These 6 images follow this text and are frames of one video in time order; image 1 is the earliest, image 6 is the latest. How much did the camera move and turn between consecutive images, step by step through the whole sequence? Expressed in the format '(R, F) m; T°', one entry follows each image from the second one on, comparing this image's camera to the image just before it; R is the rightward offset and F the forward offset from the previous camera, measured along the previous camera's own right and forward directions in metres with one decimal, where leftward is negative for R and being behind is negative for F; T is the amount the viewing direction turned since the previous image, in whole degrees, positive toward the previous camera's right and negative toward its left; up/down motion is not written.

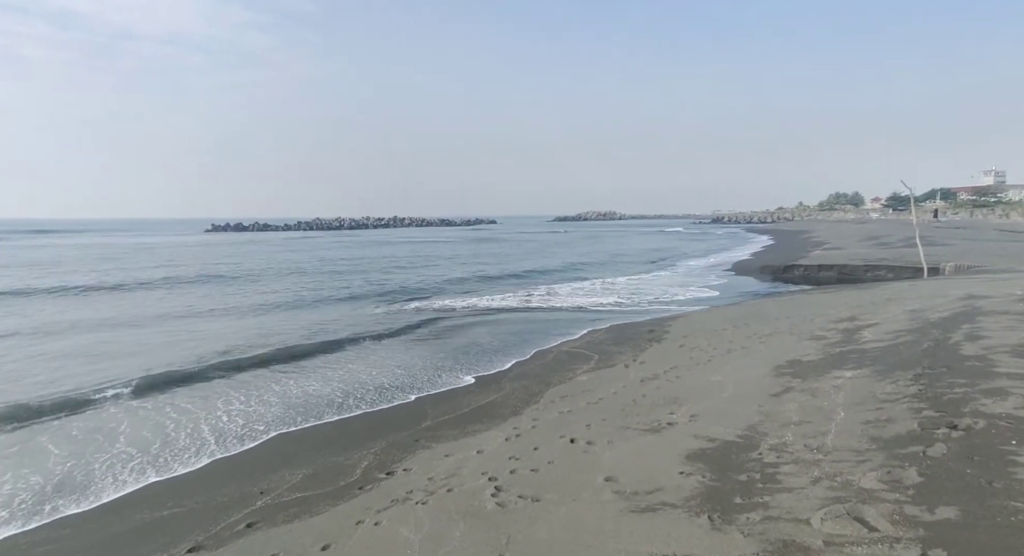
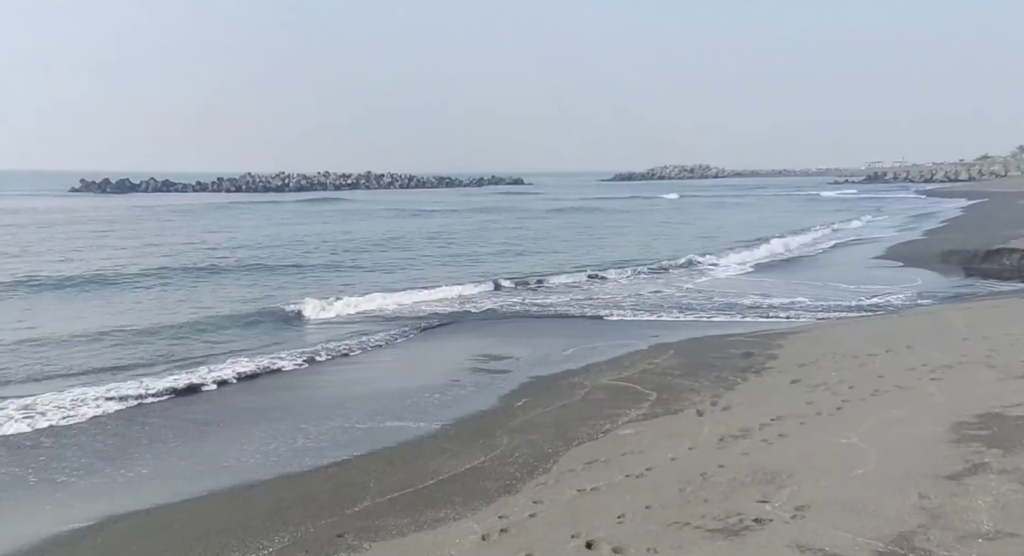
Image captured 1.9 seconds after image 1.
(+0.7, +3.5) m; -6°
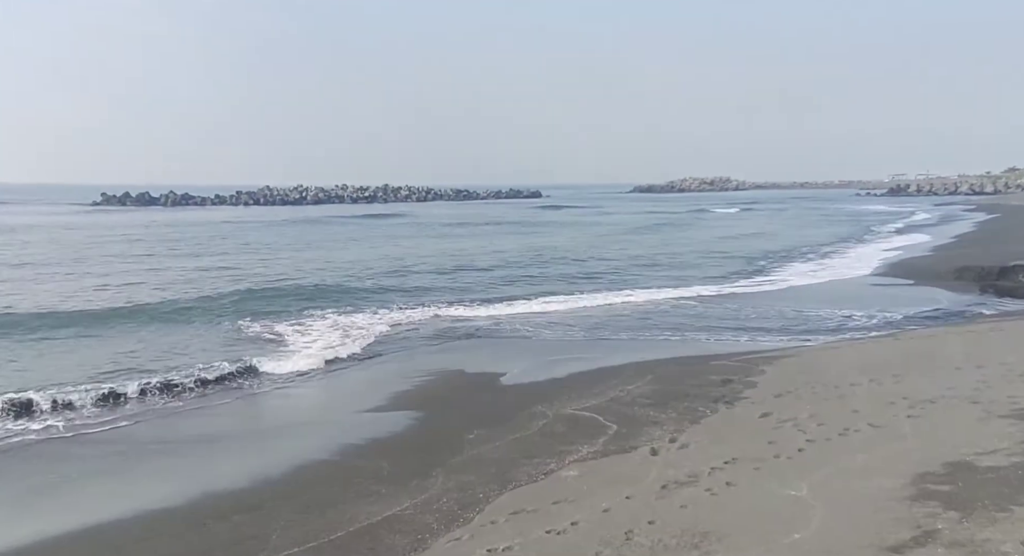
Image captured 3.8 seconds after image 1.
(+0.7, +0.6) m; -1°
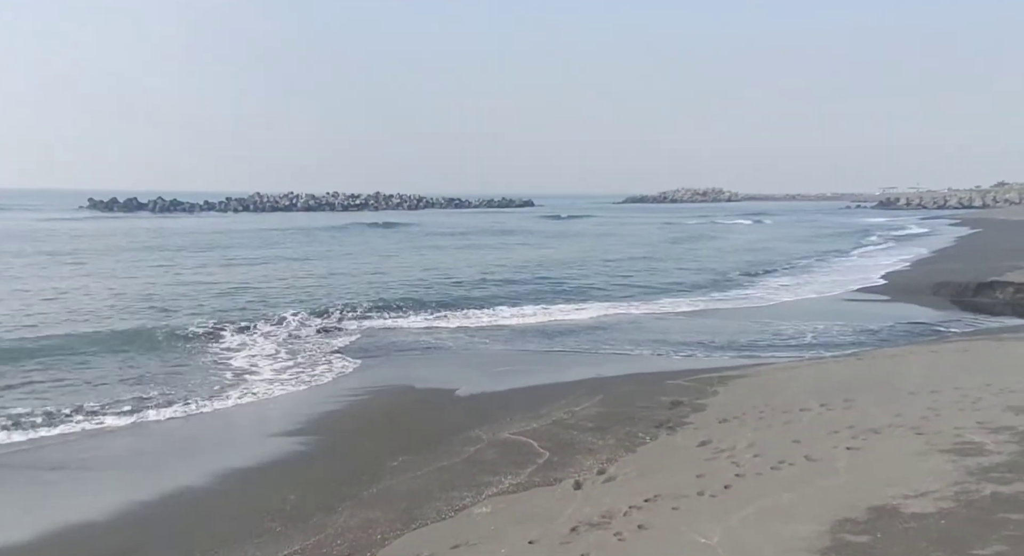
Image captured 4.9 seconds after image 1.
(+0.6, +0.5) m; +1°
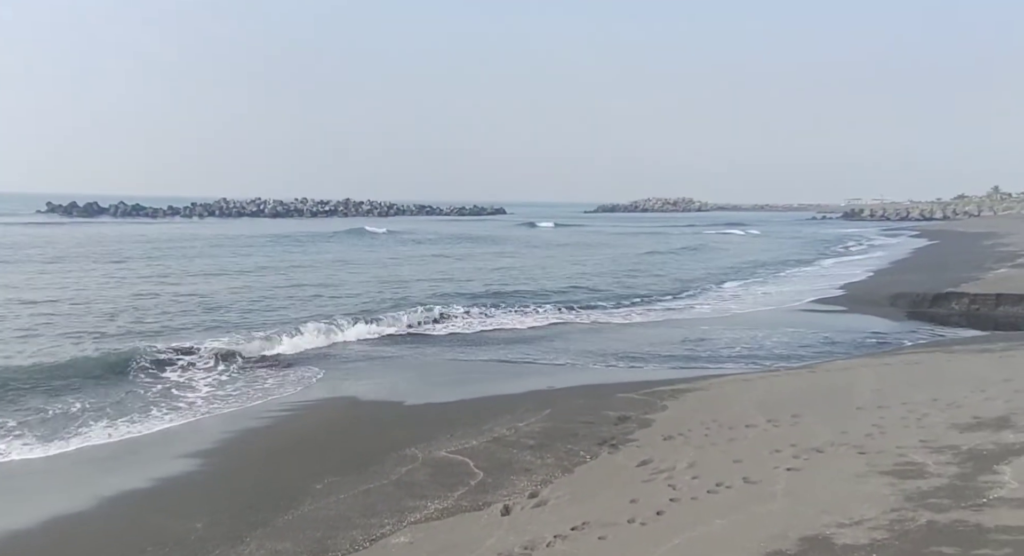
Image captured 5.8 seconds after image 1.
(+0.3, +0.4) m; +2°
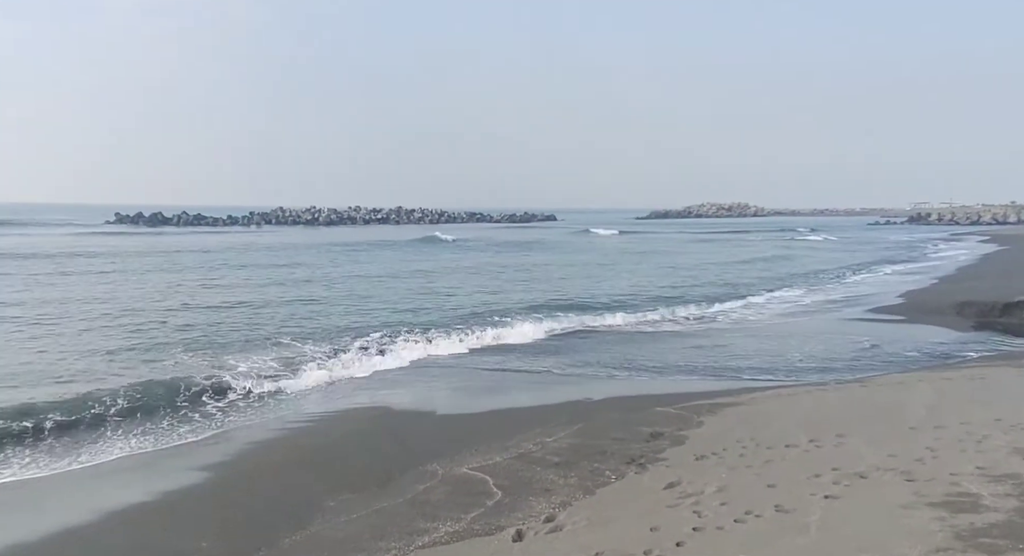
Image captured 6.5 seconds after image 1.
(+0.3, +0.4) m; -4°
